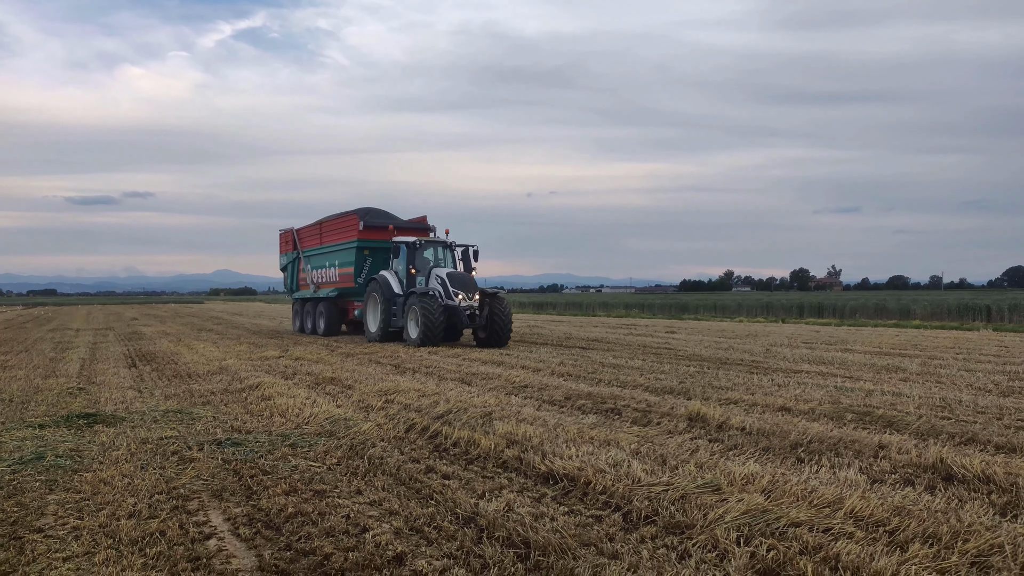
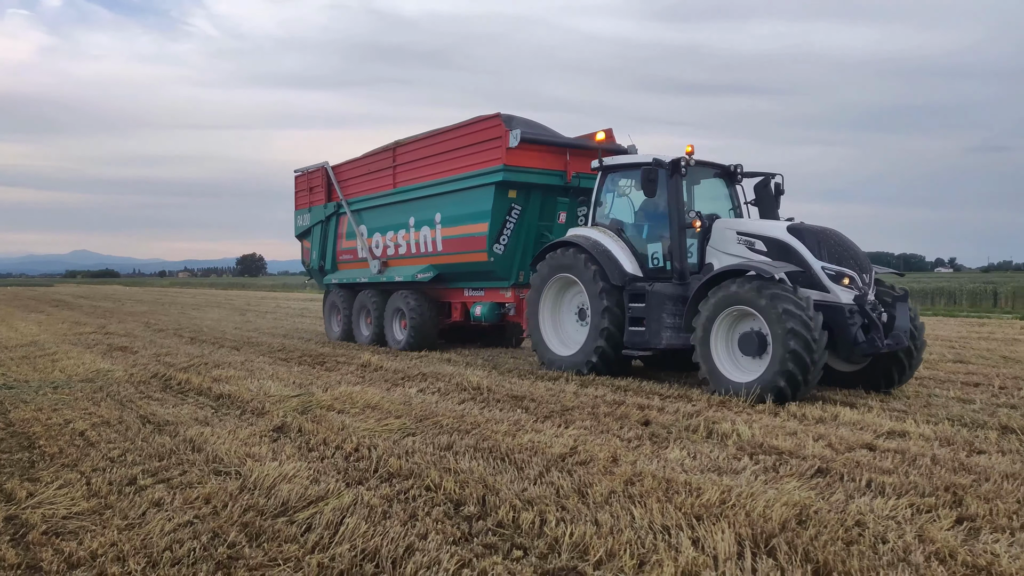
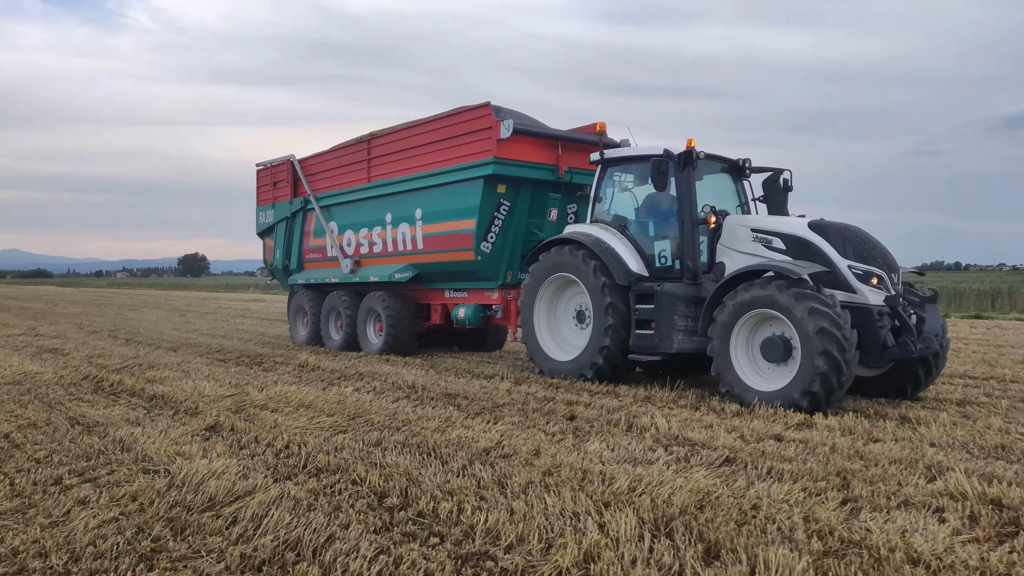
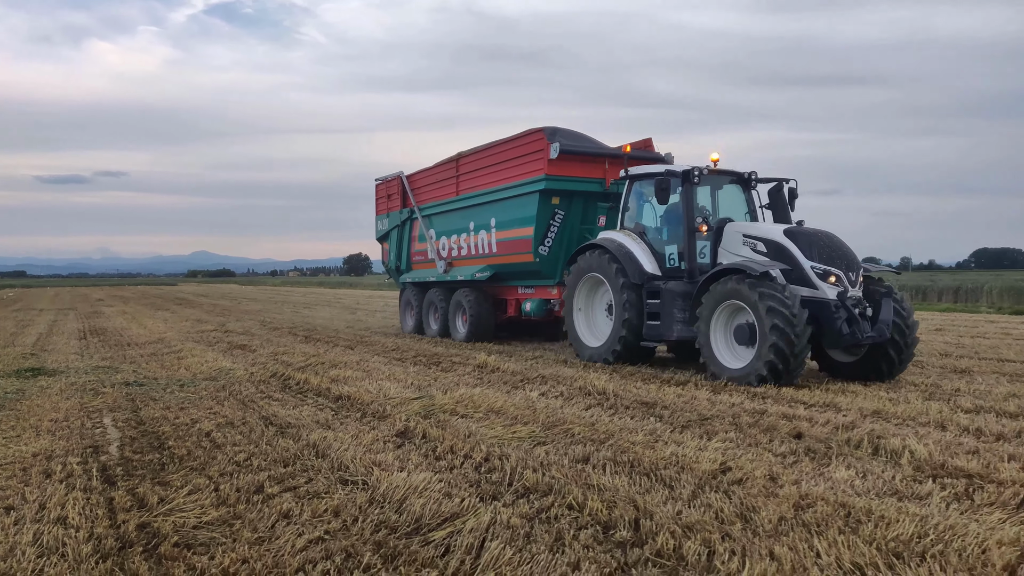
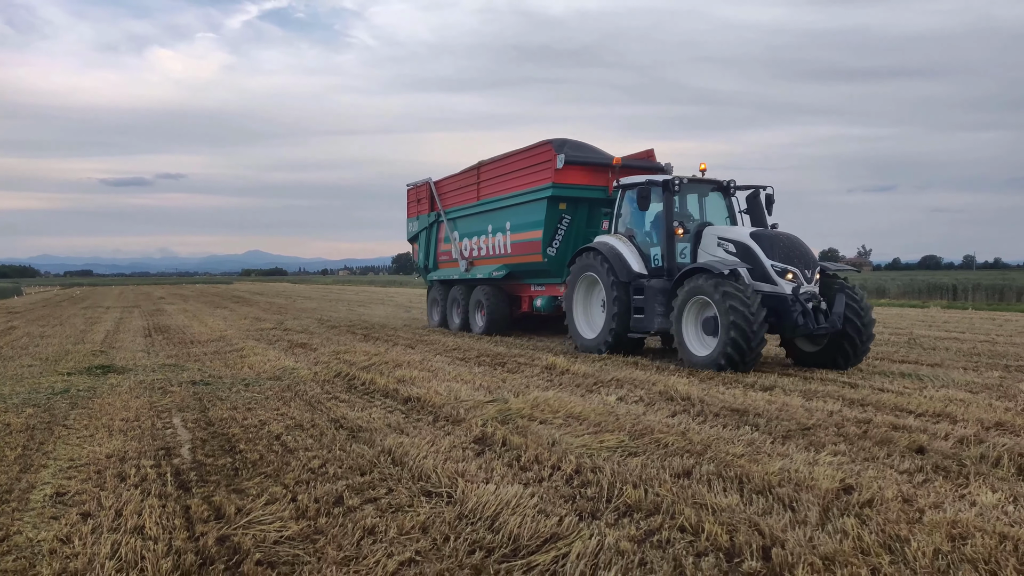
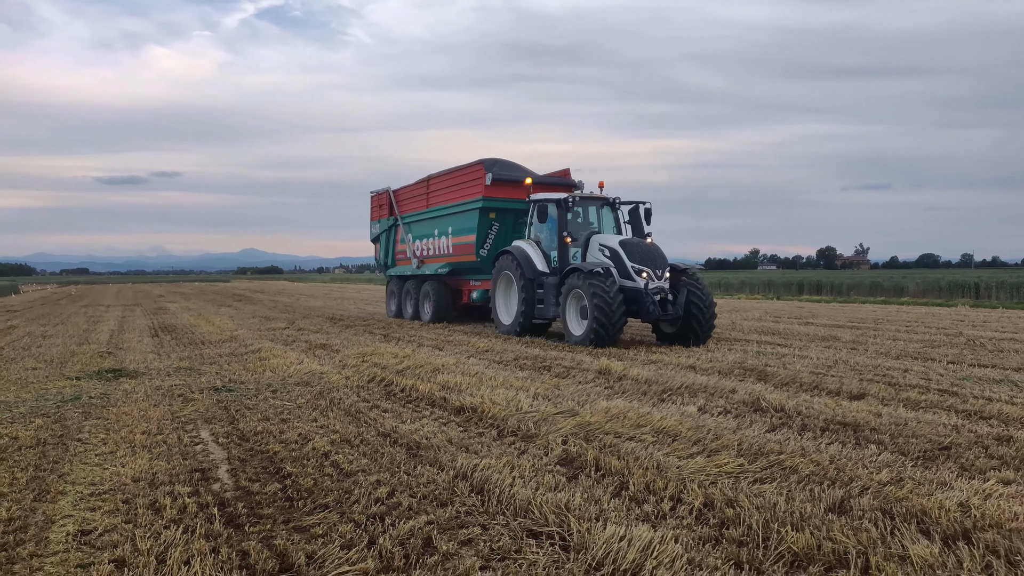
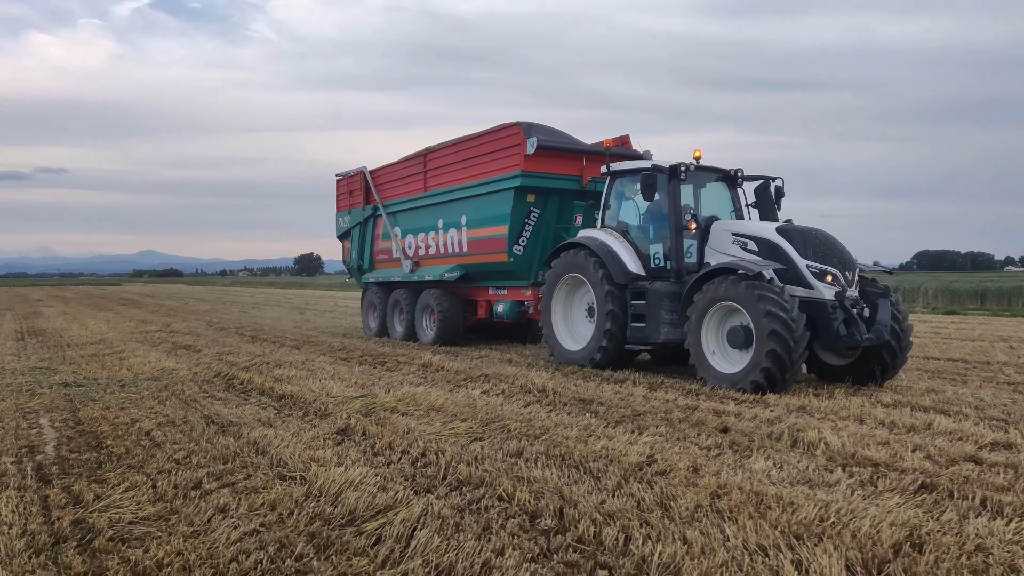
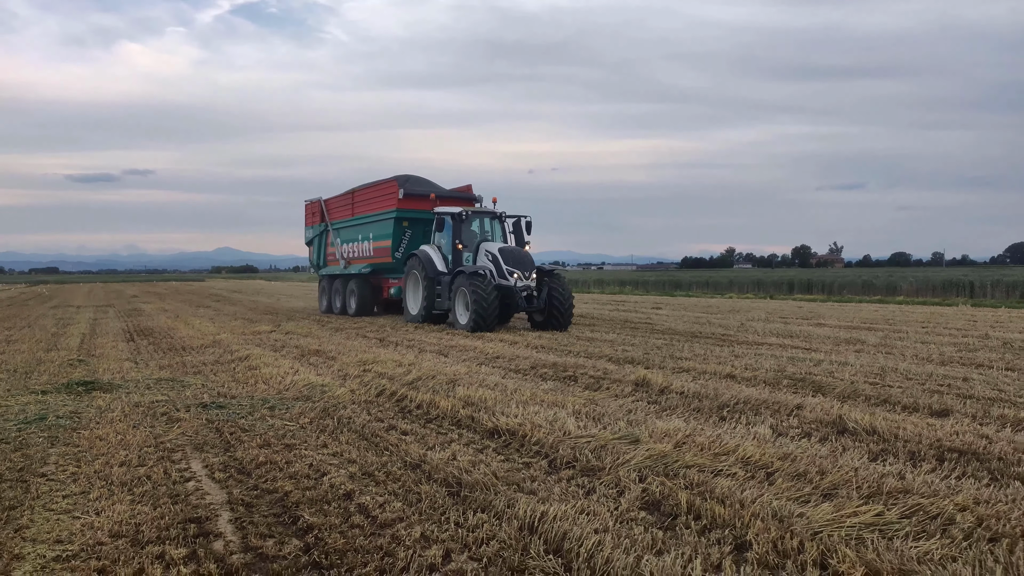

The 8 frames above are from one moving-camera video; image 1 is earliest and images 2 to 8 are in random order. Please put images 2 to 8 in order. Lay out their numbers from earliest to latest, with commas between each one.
8, 6, 5, 4, 7, 2, 3
